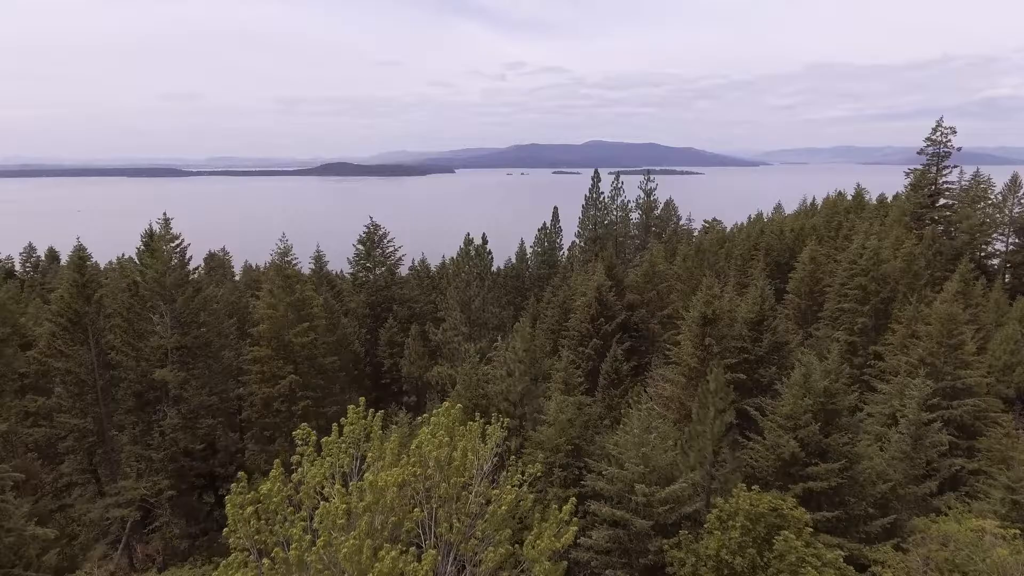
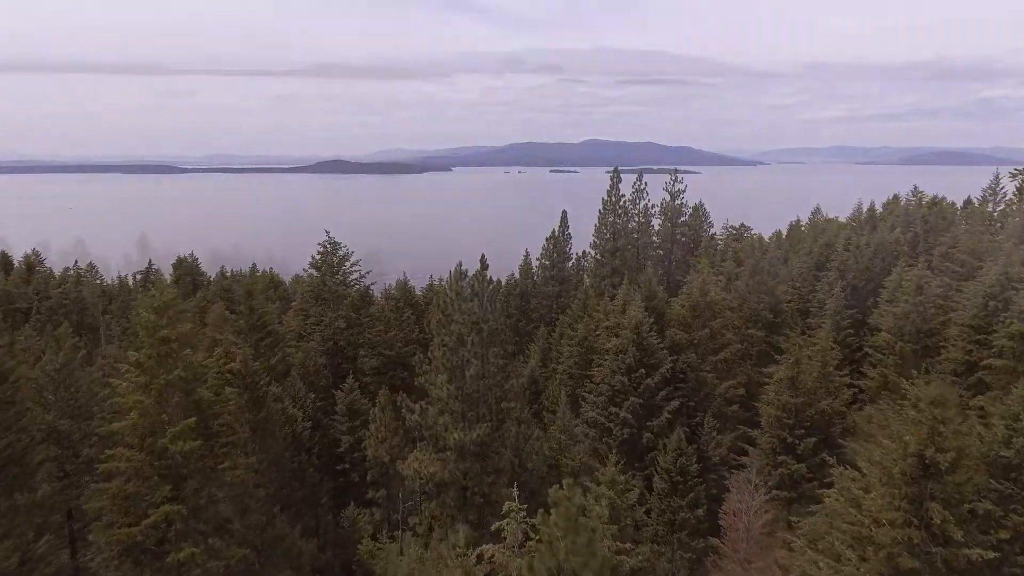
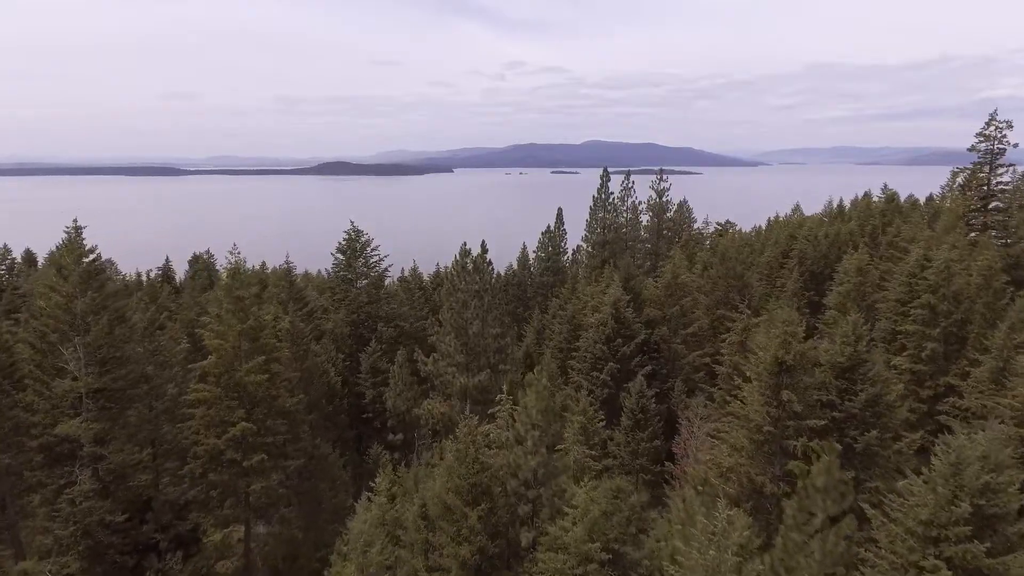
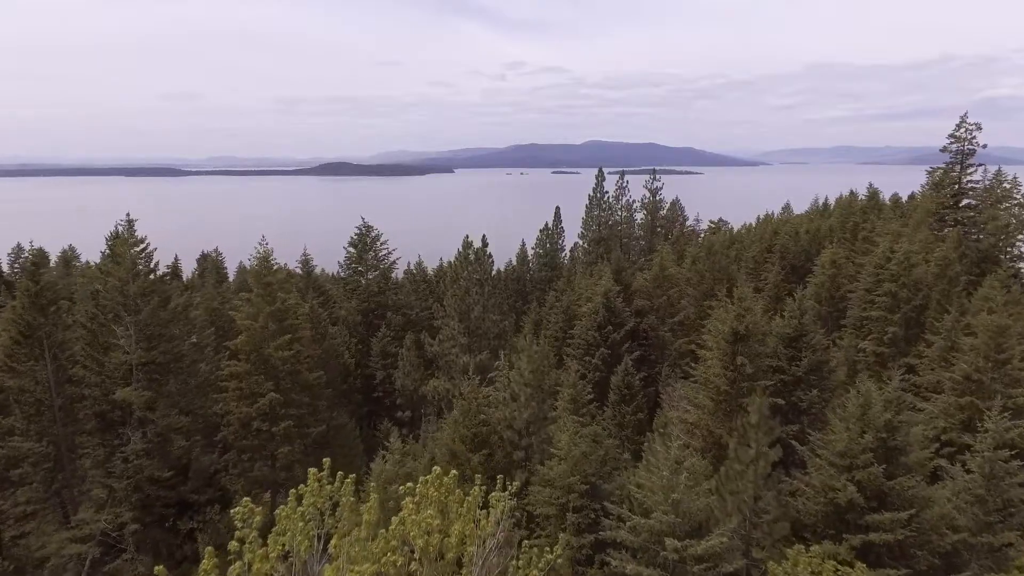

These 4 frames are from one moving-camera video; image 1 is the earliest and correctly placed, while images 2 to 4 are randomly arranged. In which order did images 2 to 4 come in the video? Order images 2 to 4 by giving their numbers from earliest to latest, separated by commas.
4, 3, 2
